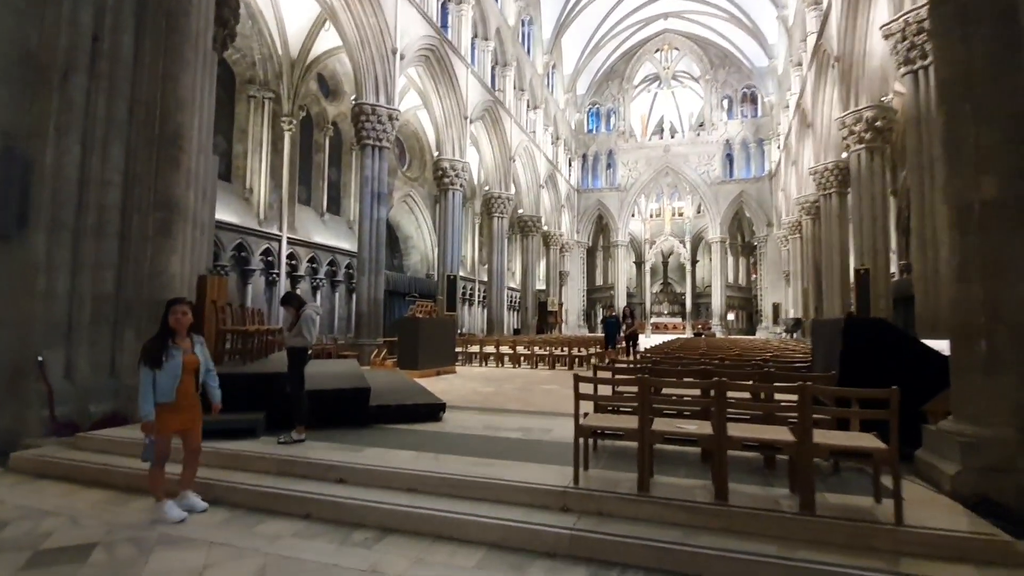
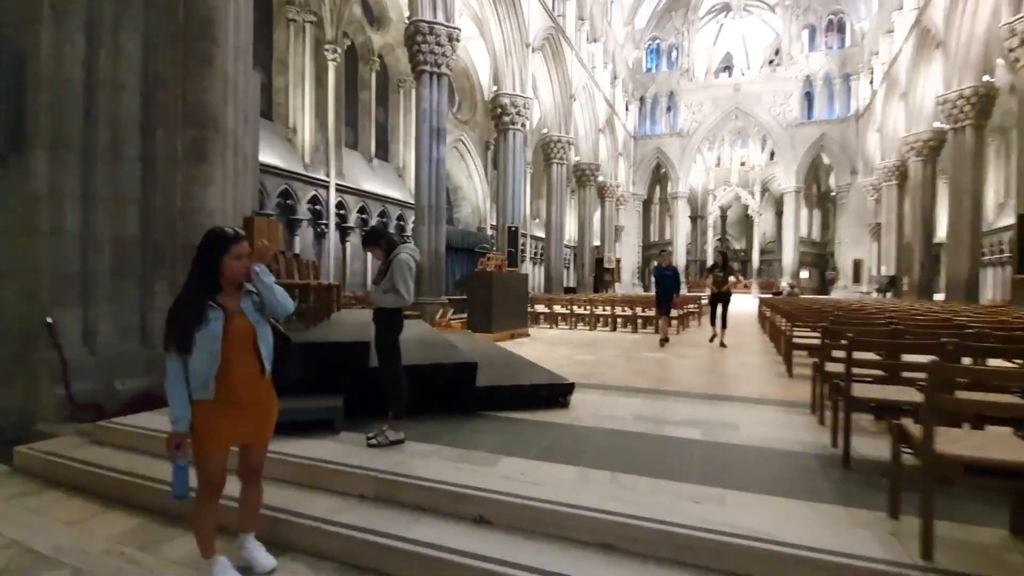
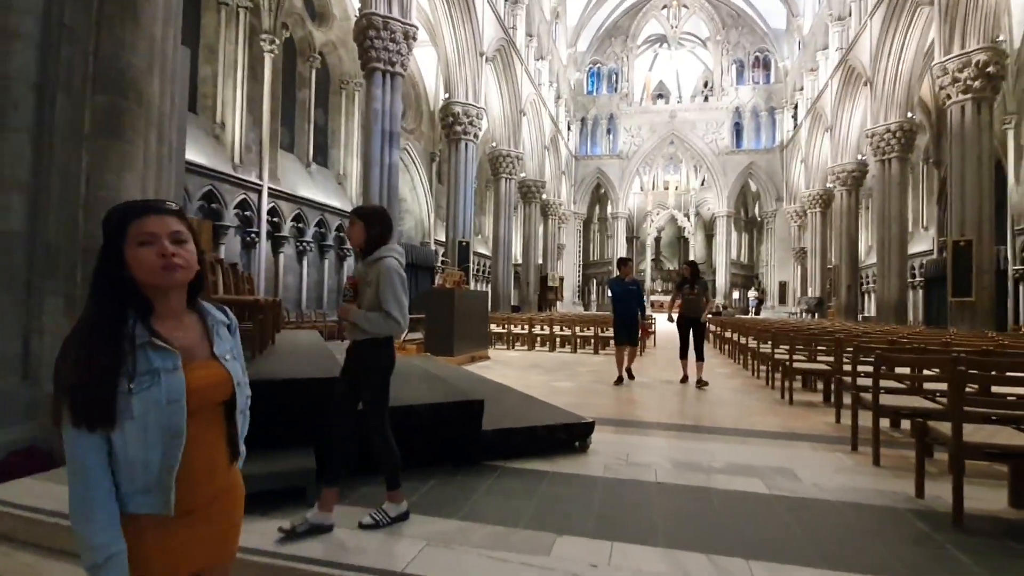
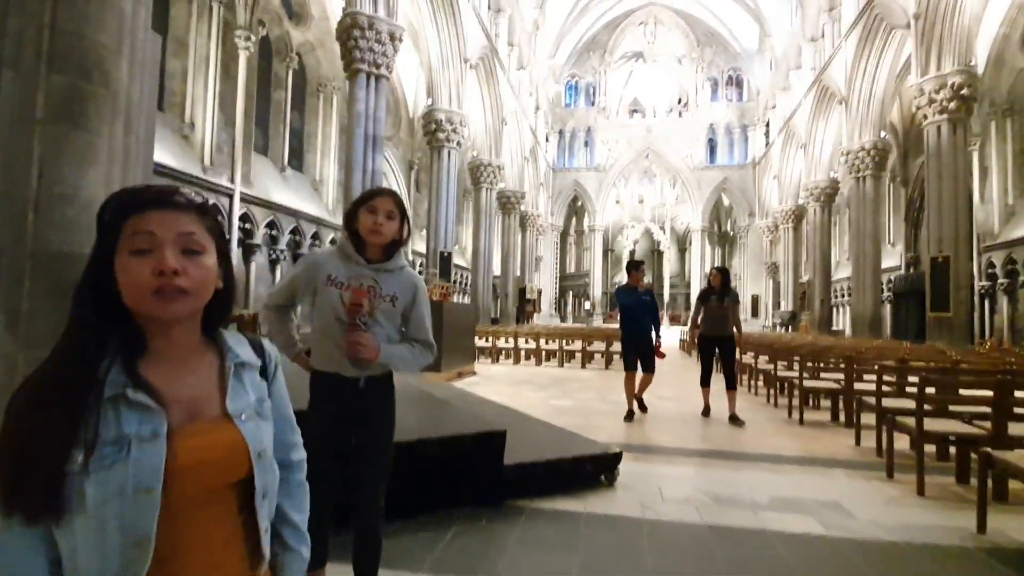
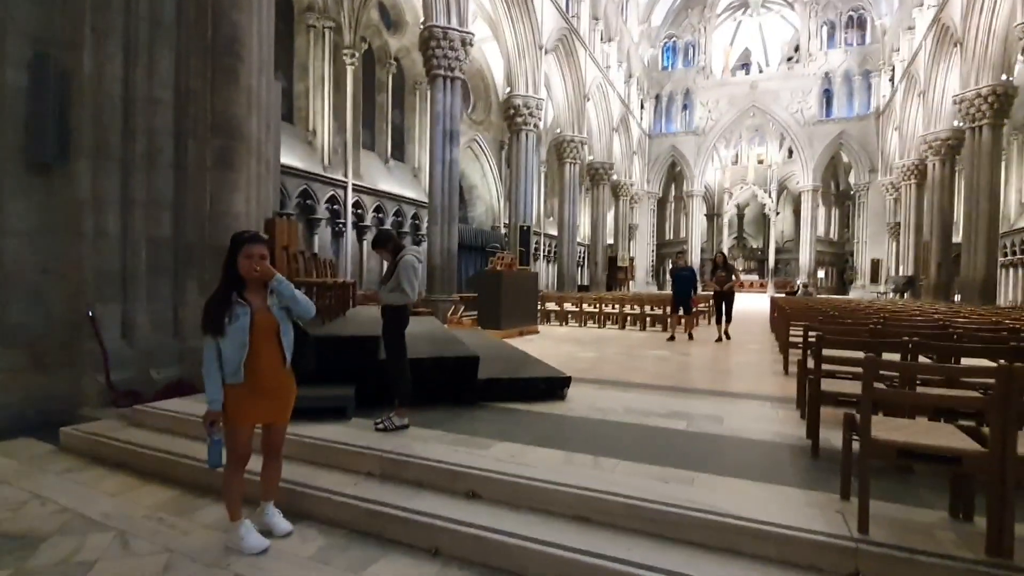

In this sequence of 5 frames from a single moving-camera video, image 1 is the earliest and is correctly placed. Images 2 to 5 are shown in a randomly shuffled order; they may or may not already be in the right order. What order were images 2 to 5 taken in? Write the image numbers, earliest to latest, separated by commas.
5, 2, 3, 4
